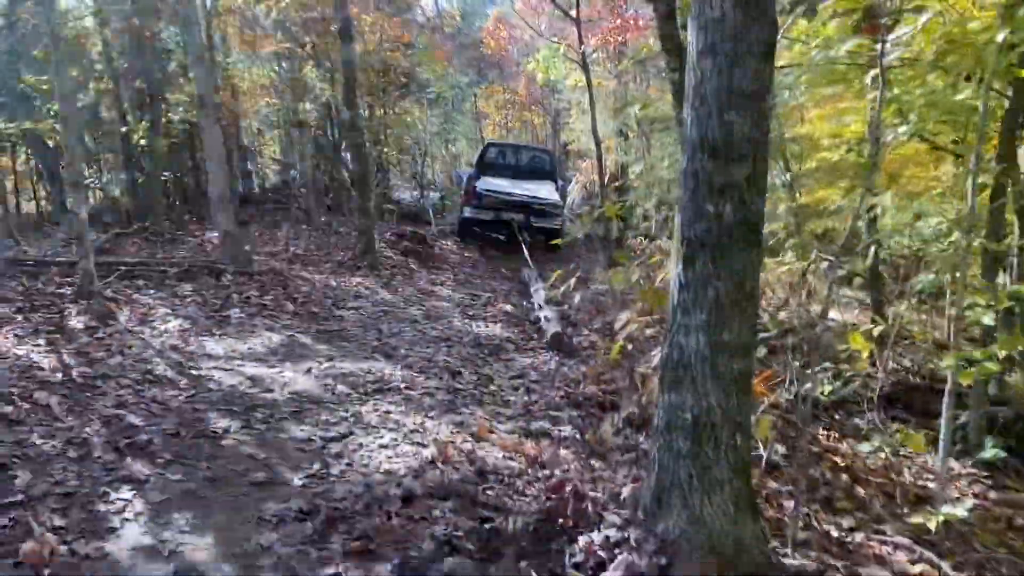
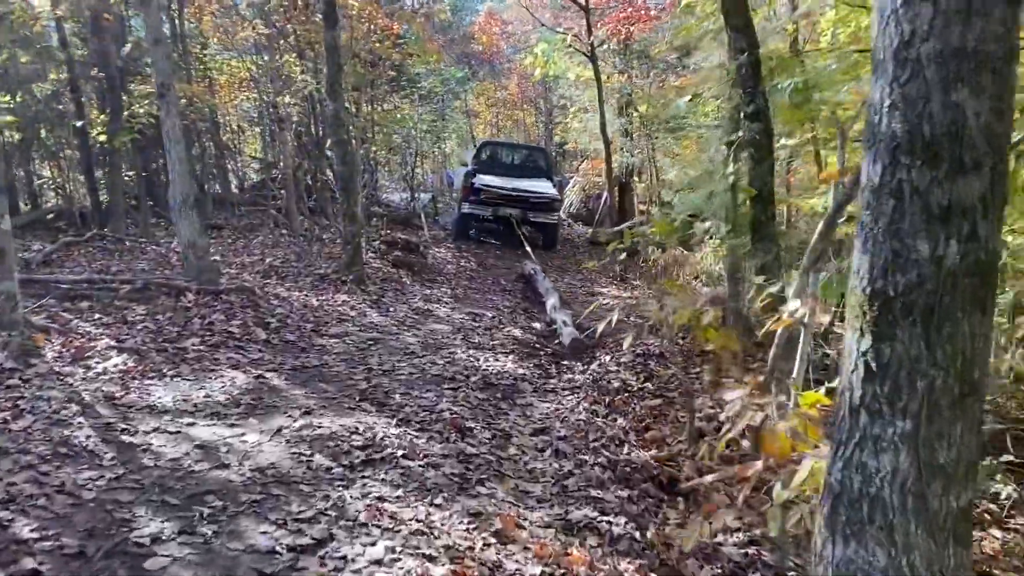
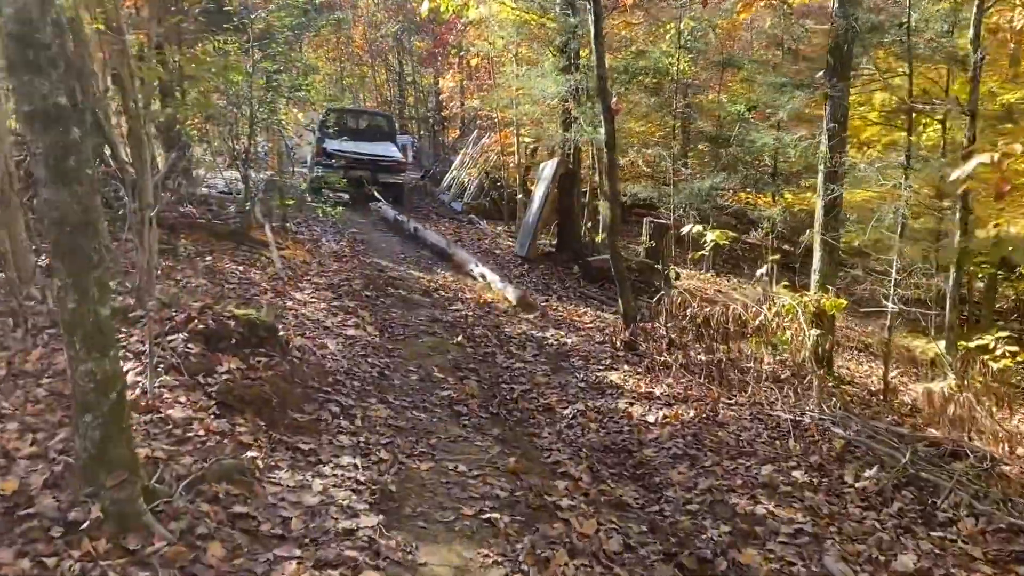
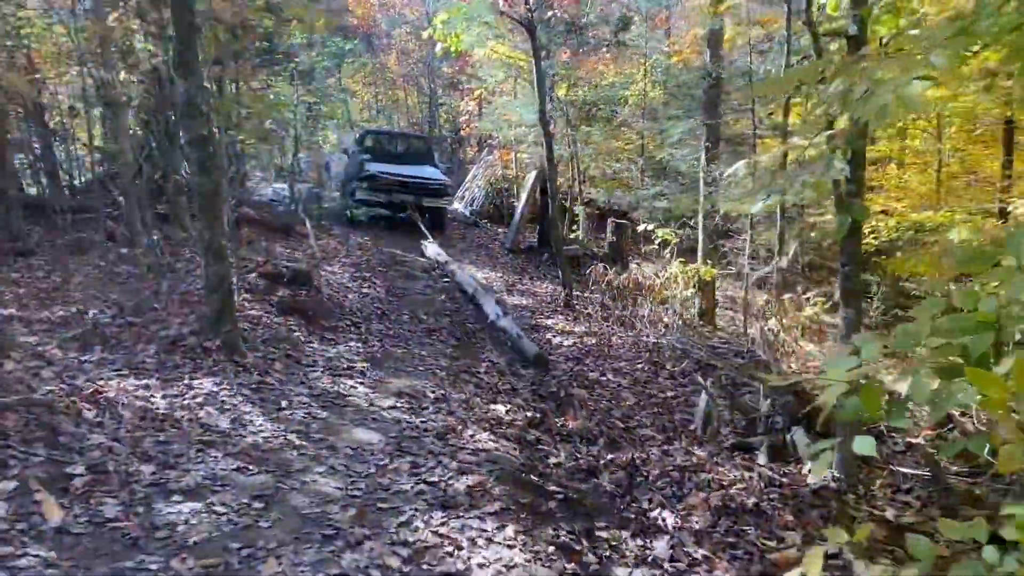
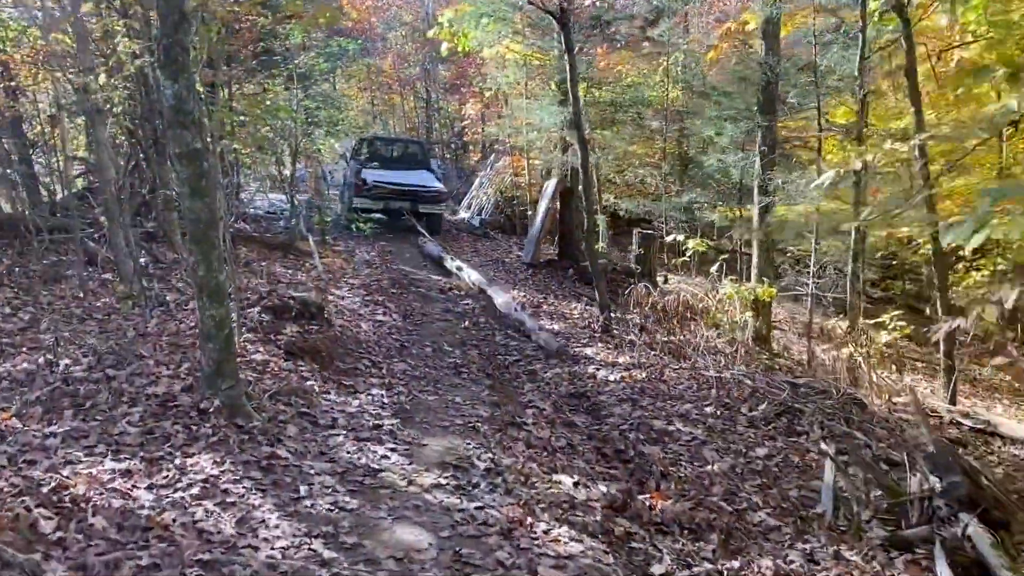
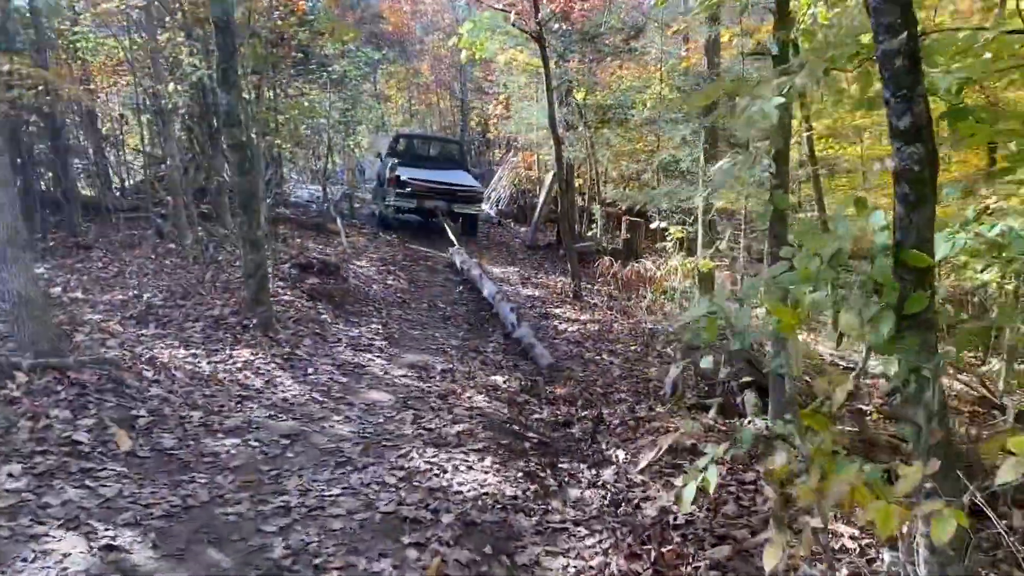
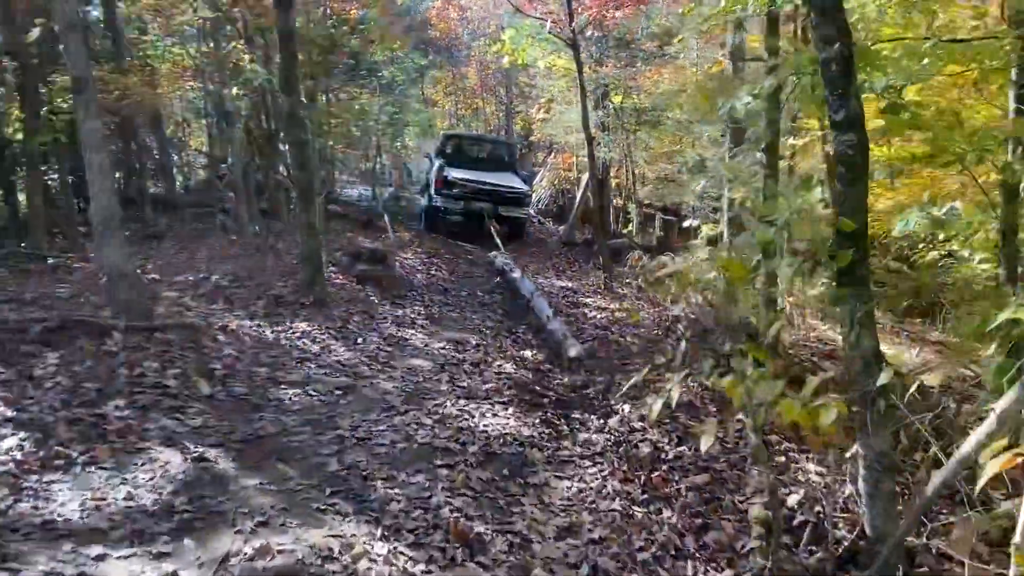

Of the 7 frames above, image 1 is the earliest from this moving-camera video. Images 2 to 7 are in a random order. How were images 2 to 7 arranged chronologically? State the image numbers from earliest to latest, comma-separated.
2, 7, 6, 4, 5, 3
